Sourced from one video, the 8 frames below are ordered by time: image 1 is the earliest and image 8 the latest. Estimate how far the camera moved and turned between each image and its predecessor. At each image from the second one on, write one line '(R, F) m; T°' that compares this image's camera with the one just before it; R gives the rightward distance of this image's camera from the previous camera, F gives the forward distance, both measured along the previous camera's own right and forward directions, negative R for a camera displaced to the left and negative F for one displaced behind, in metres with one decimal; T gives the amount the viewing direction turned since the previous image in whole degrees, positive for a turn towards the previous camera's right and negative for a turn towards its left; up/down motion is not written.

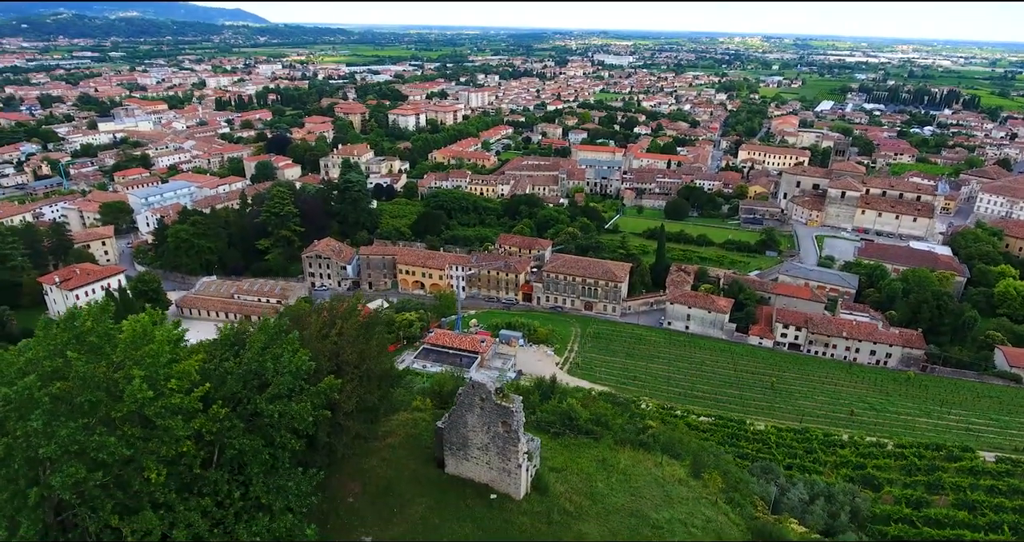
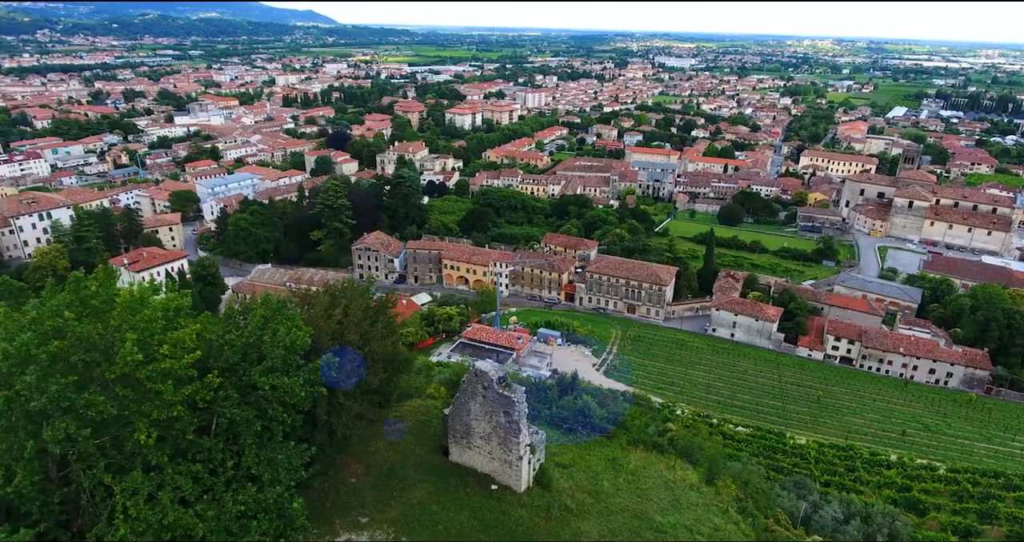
(+0.9, +0.3) m; -5°
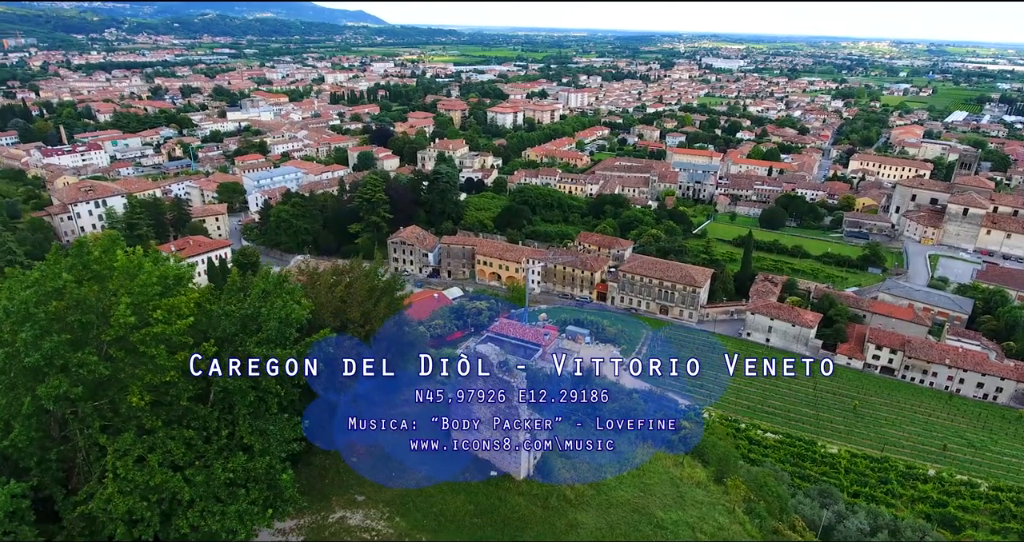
(+0.7, +0.2) m; -4°
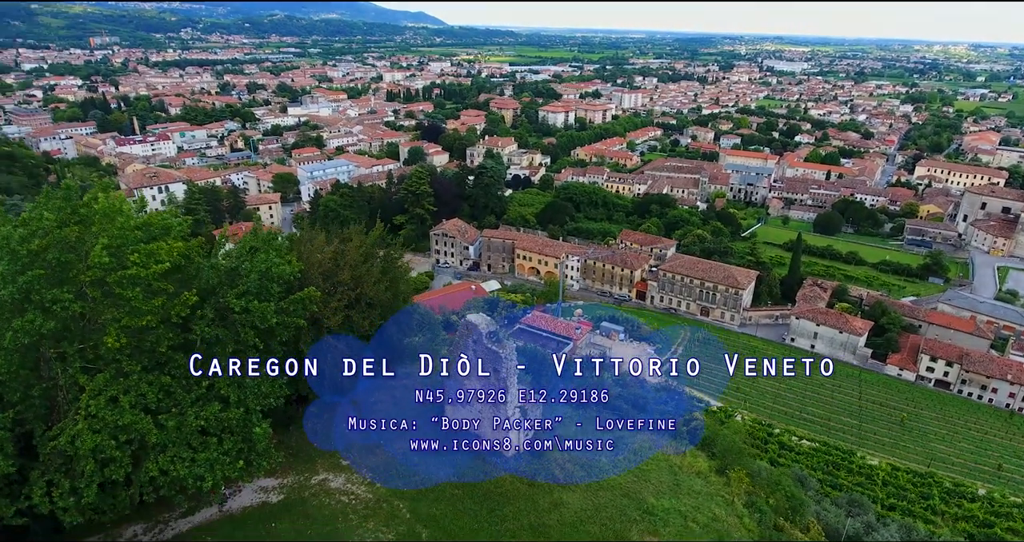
(+1.0, +0.5) m; -5°
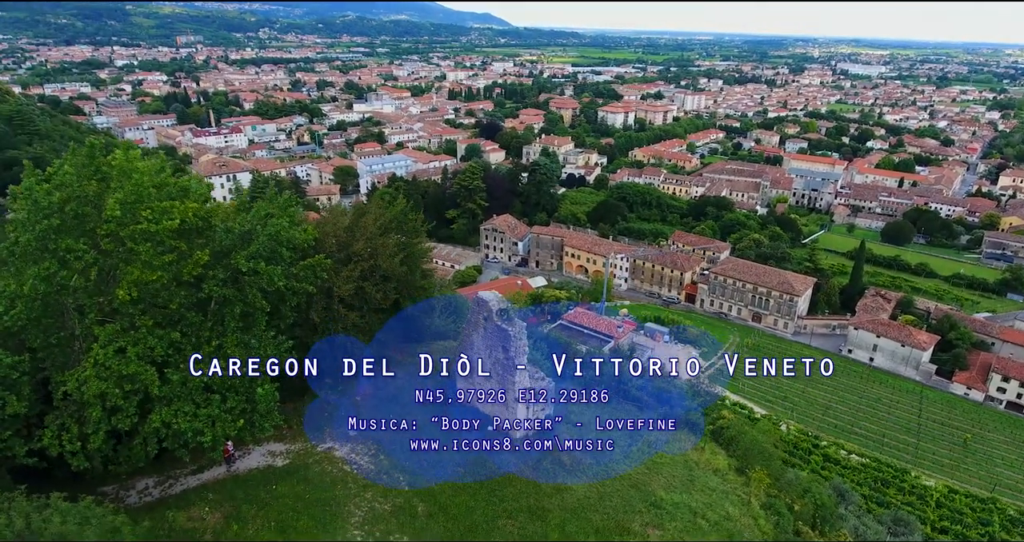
(+0.7, +0.3) m; -5°
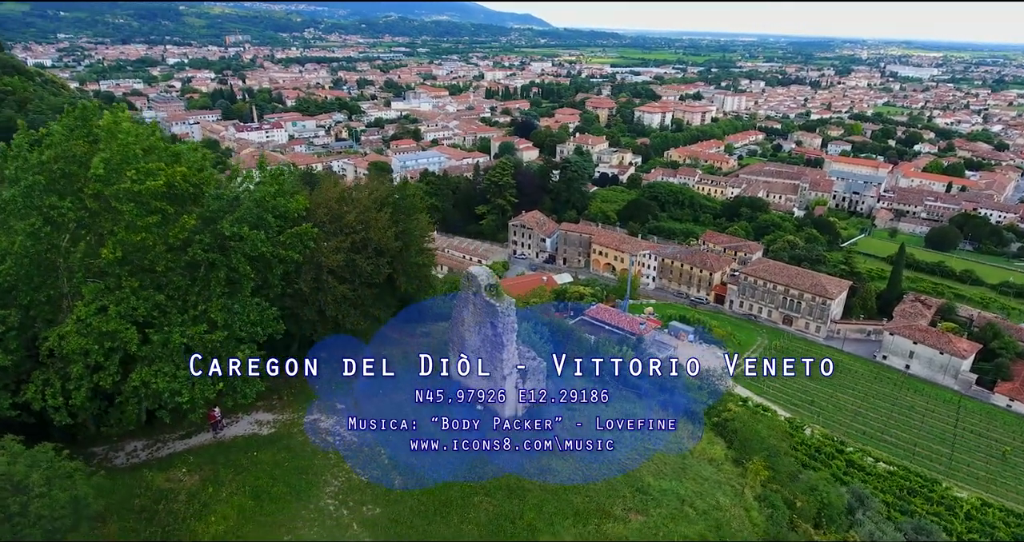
(+0.8, +0.3) m; -3°
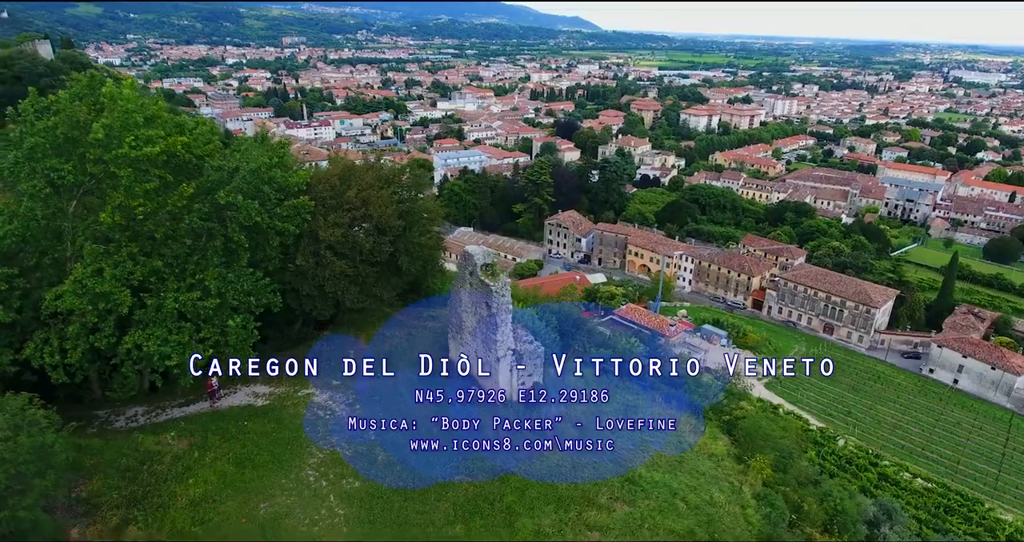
(+0.8, +0.3) m; -4°
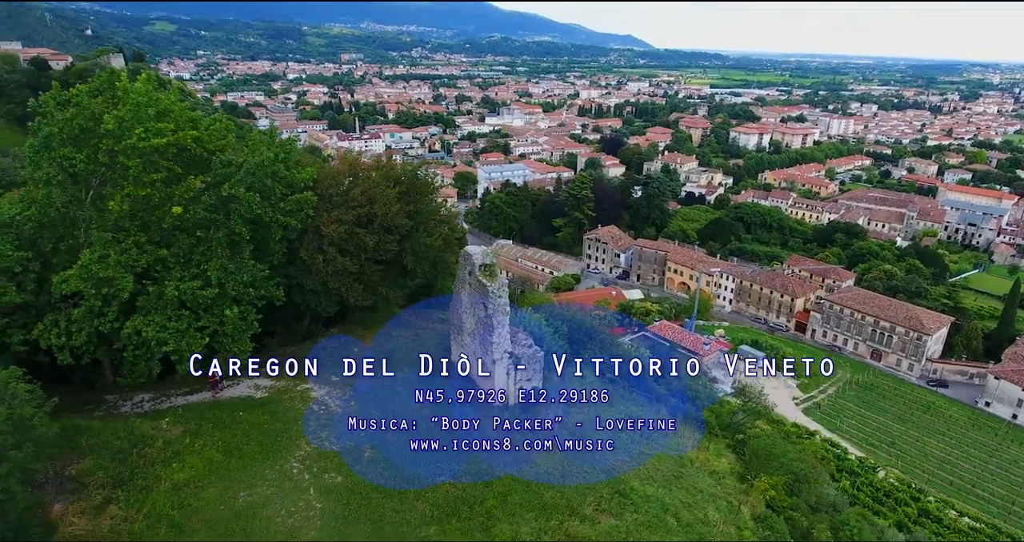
(+0.8, +0.2) m; -4°
